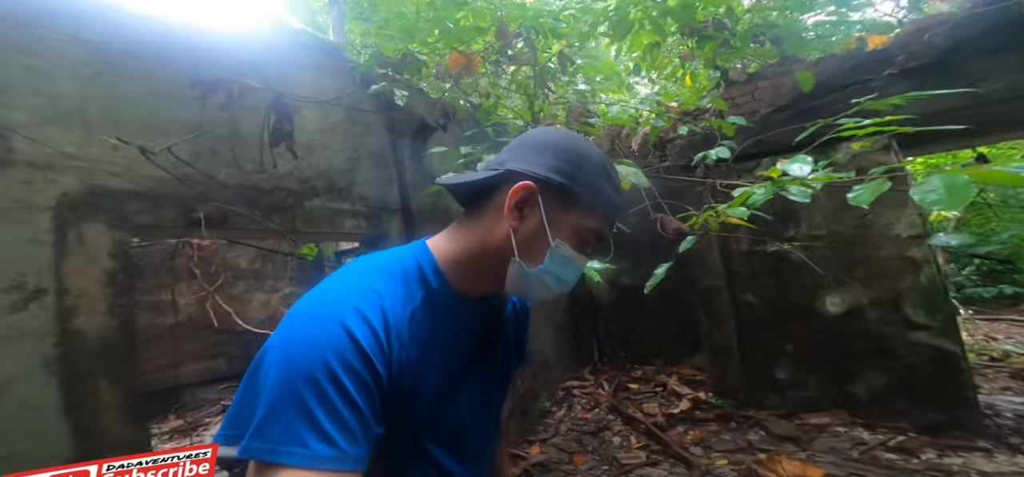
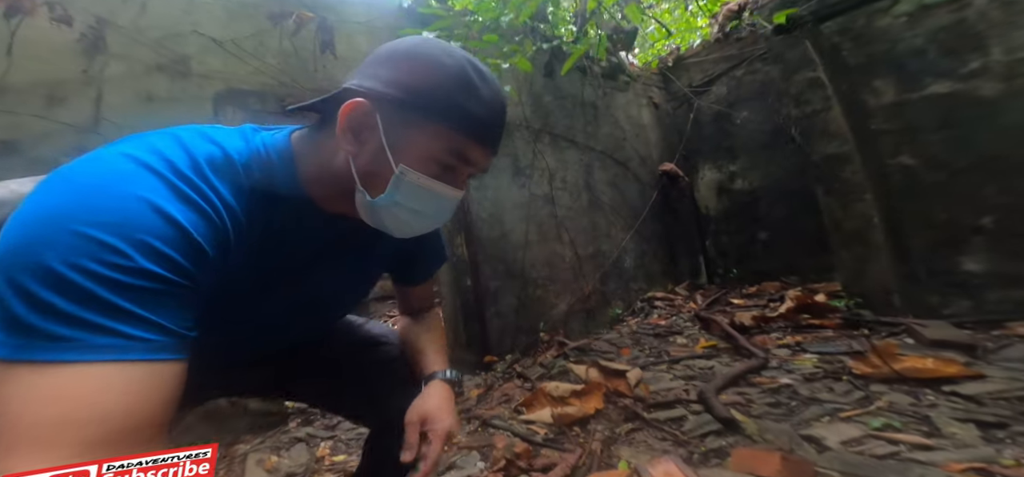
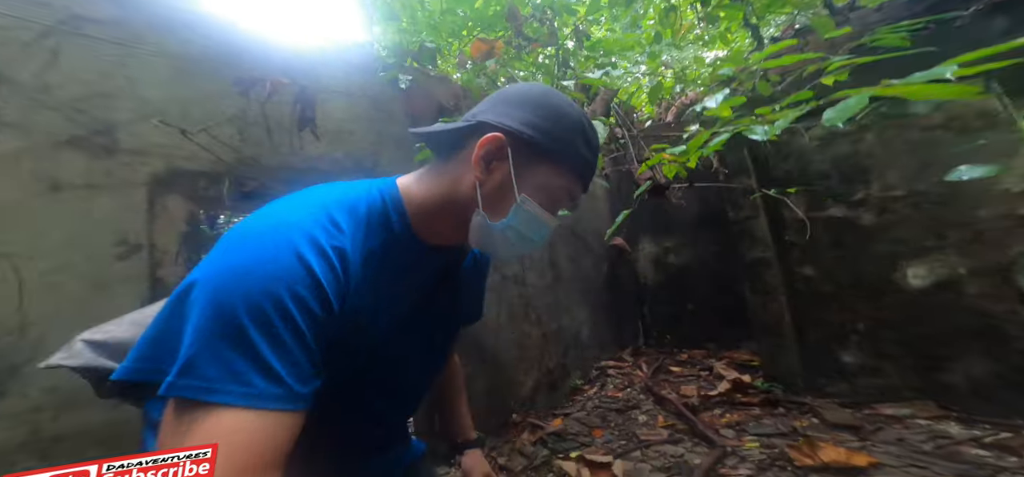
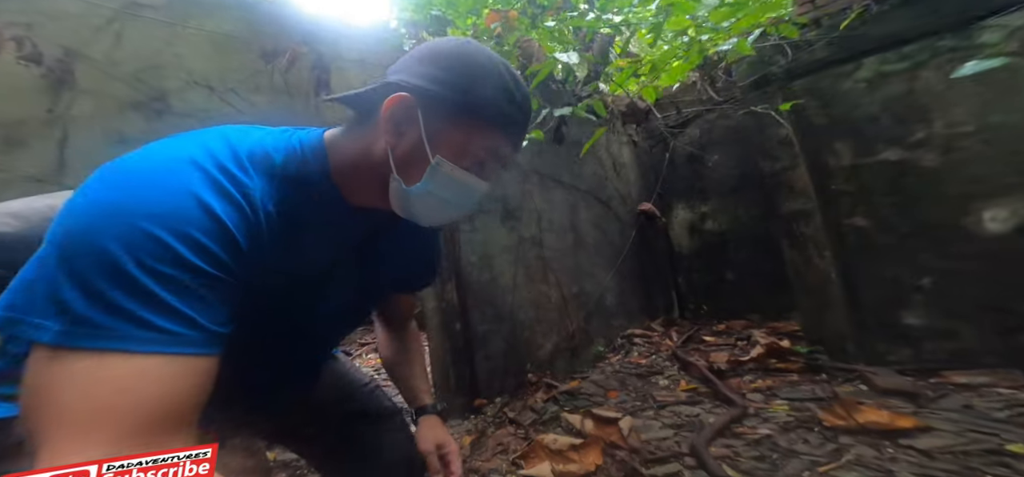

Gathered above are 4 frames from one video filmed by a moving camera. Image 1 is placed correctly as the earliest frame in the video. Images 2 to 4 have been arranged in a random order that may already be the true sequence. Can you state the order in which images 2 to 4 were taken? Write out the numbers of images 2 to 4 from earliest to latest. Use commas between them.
3, 4, 2
